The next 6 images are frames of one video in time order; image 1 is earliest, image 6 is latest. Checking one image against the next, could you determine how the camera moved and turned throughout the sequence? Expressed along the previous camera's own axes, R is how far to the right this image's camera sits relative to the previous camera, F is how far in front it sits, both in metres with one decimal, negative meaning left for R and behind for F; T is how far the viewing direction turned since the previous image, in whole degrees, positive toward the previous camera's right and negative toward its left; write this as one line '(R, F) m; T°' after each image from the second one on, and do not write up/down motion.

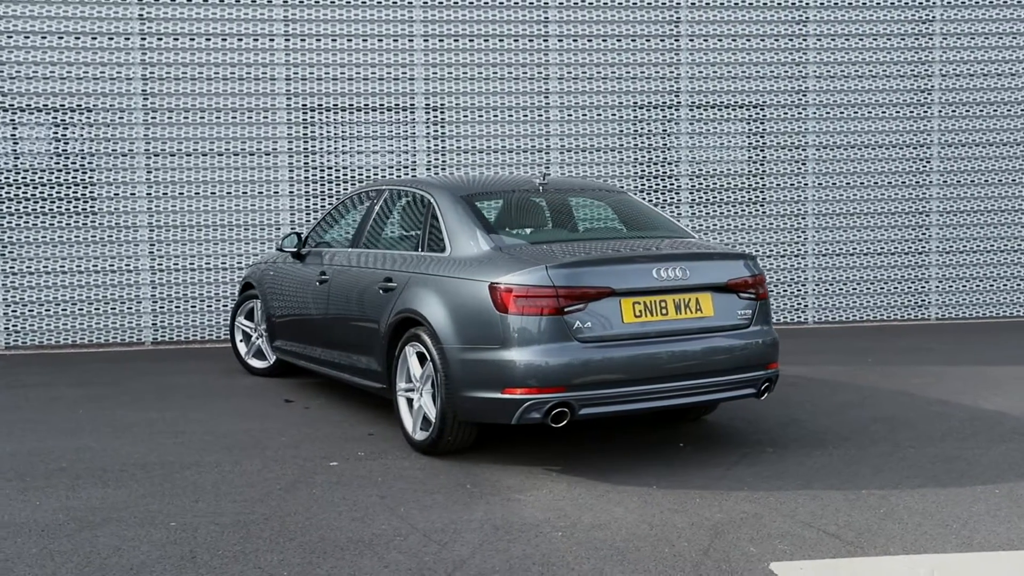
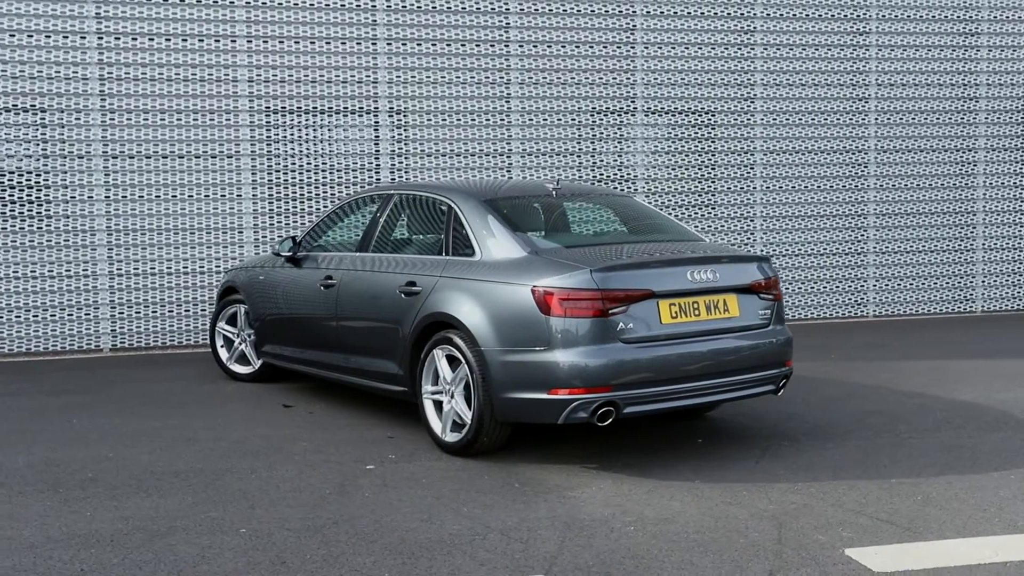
(-0.8, -0.1) m; +6°
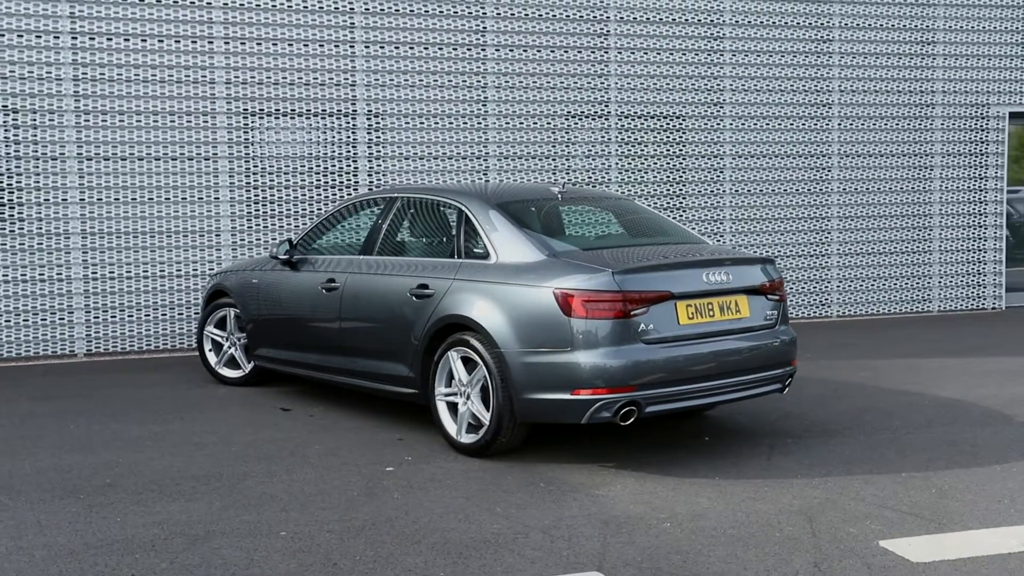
(-0.4, -0.1) m; +4°
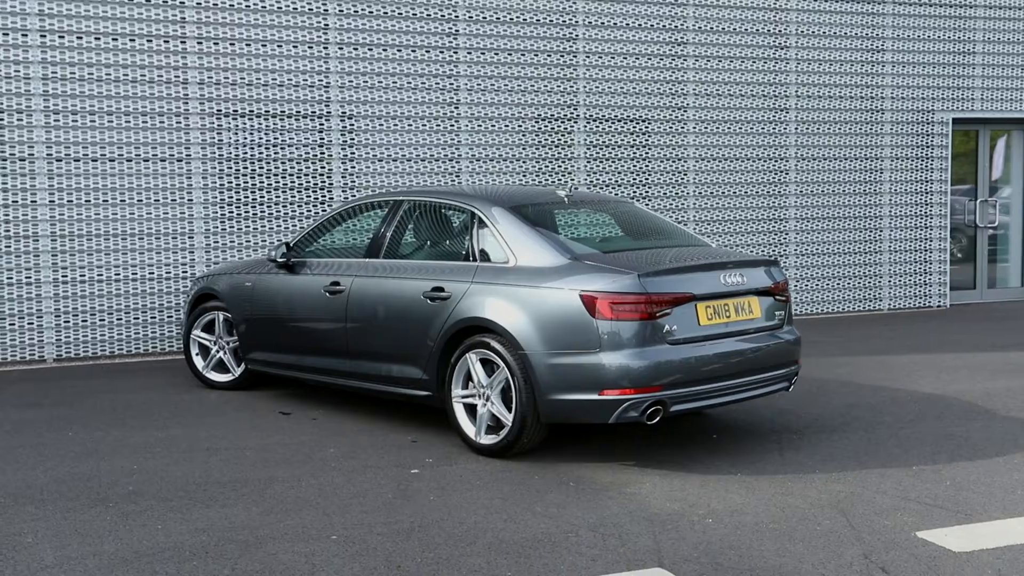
(-0.5, -0.1) m; +4°
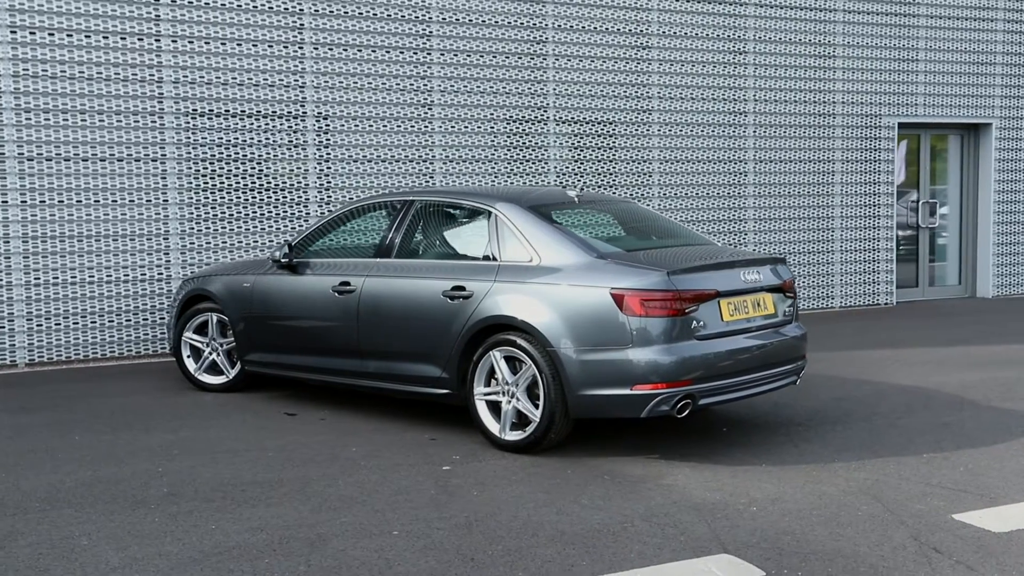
(-0.6, -0.1) m; +4°
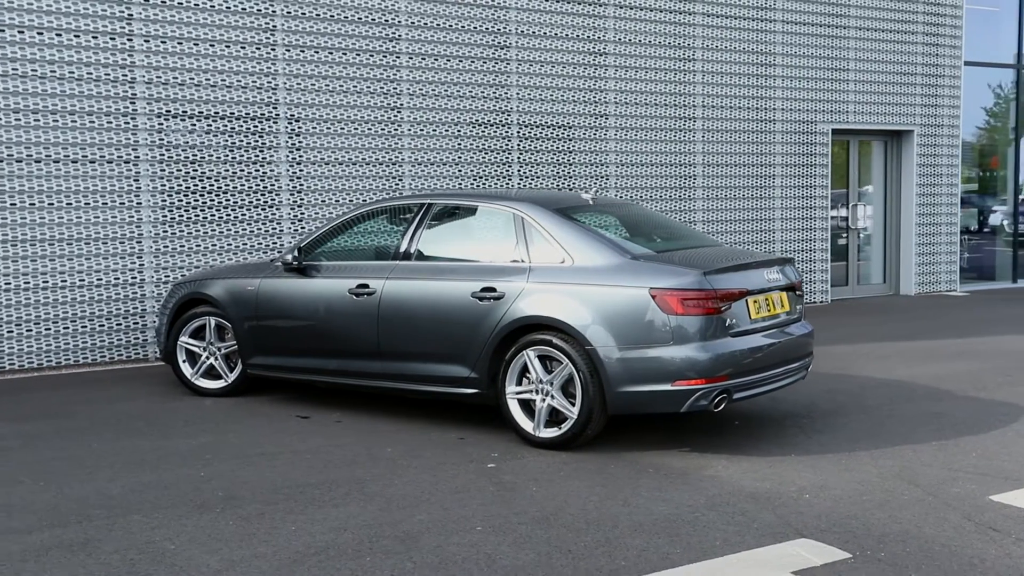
(-0.8, -0.1) m; +6°
